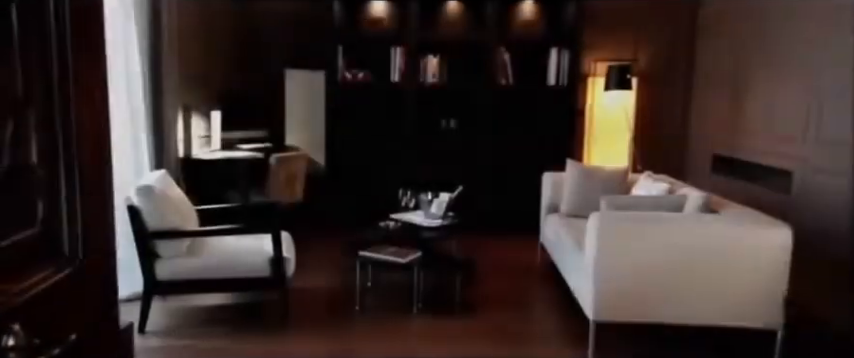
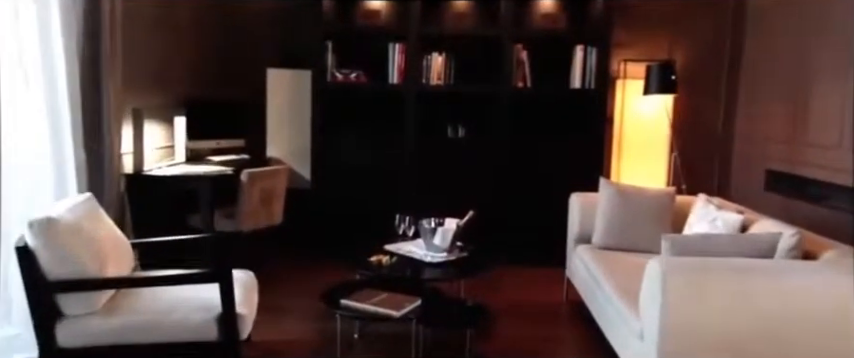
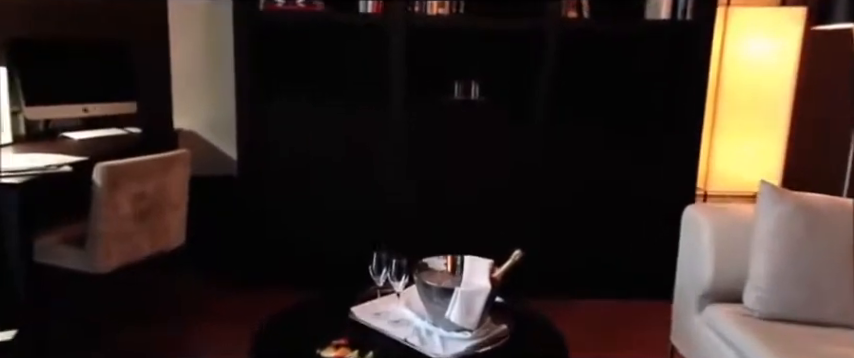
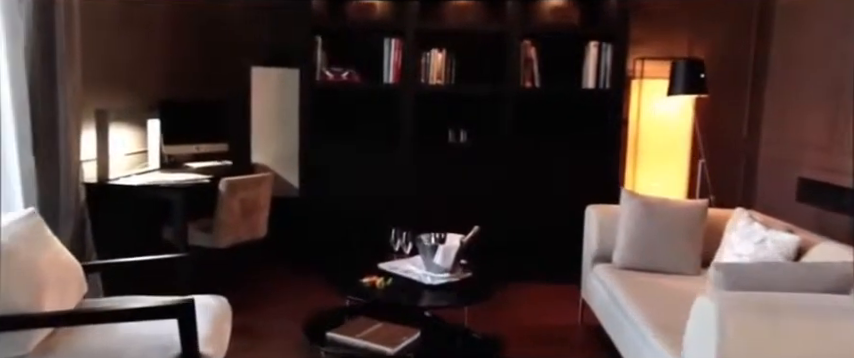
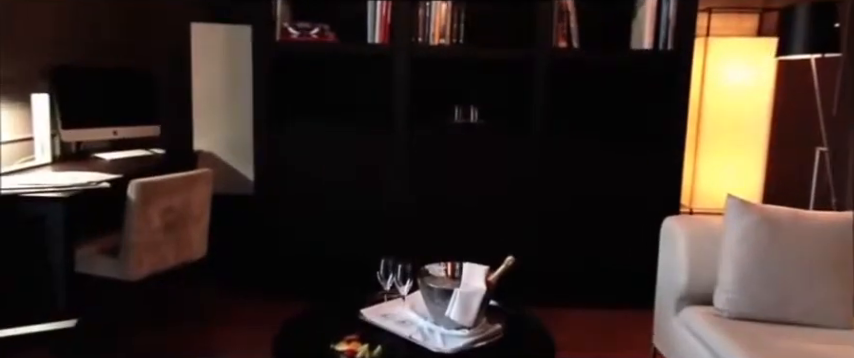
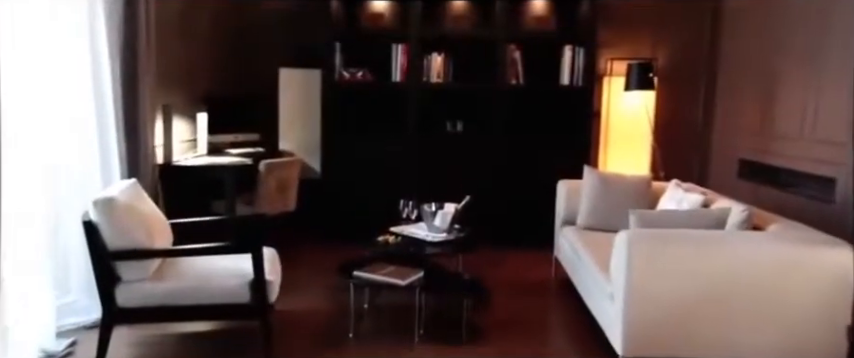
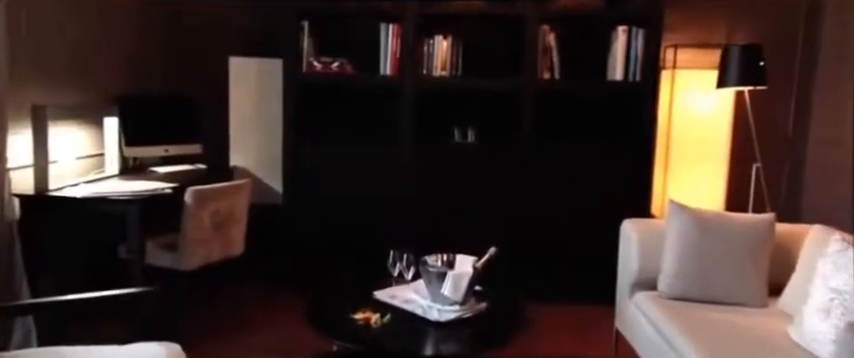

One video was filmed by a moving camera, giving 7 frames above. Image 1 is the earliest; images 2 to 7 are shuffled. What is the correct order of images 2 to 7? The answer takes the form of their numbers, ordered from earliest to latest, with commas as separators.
6, 2, 4, 7, 5, 3
